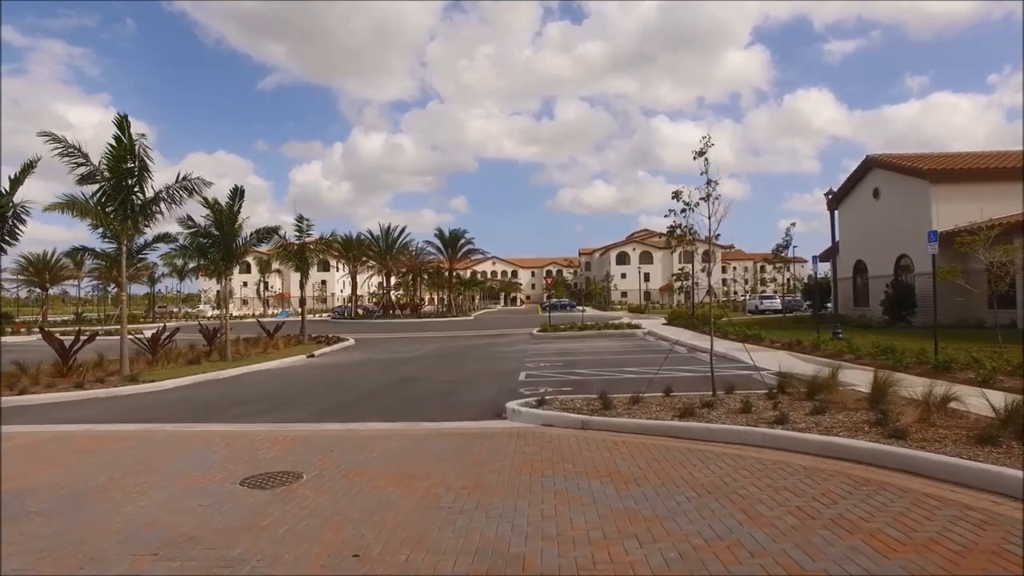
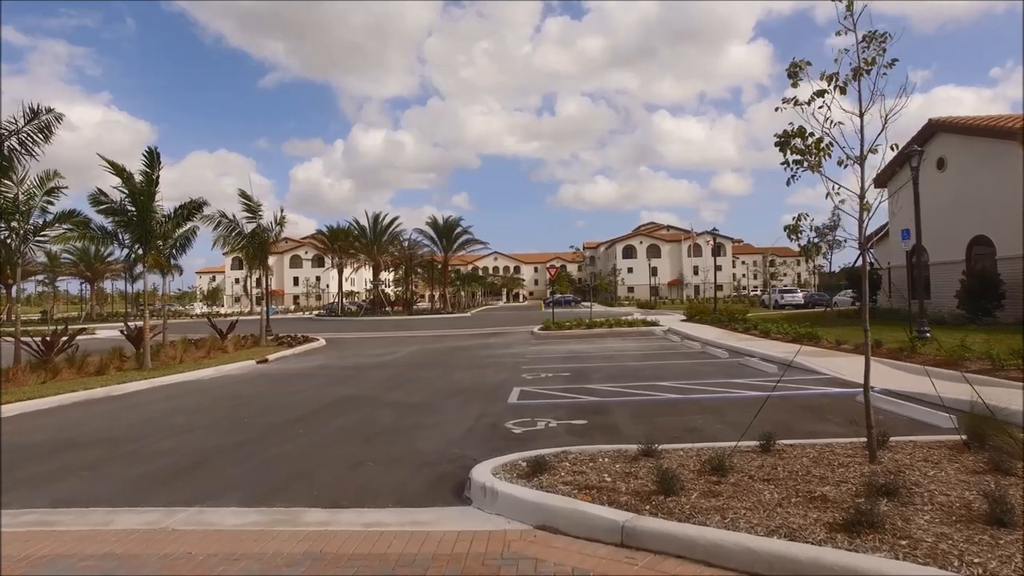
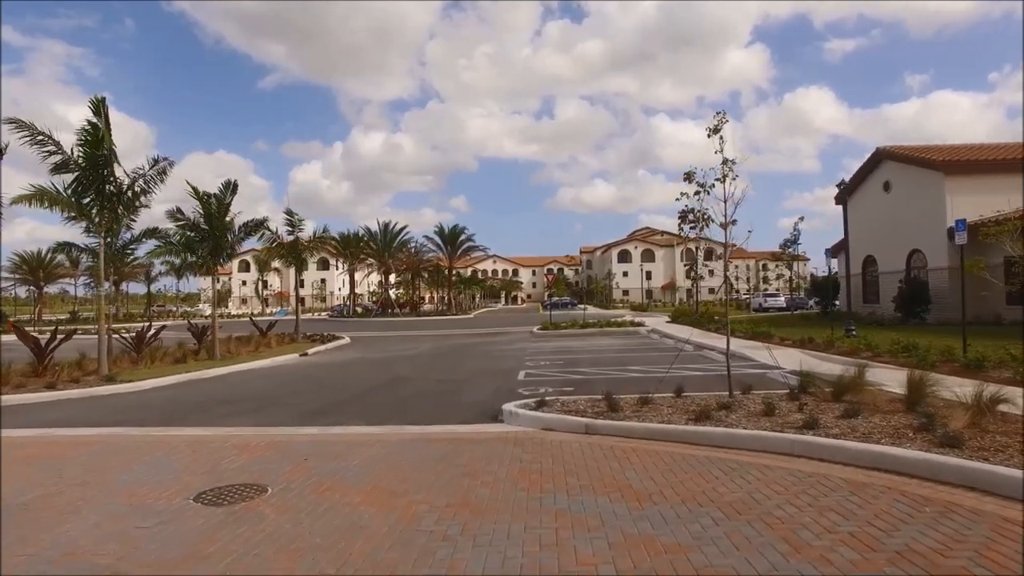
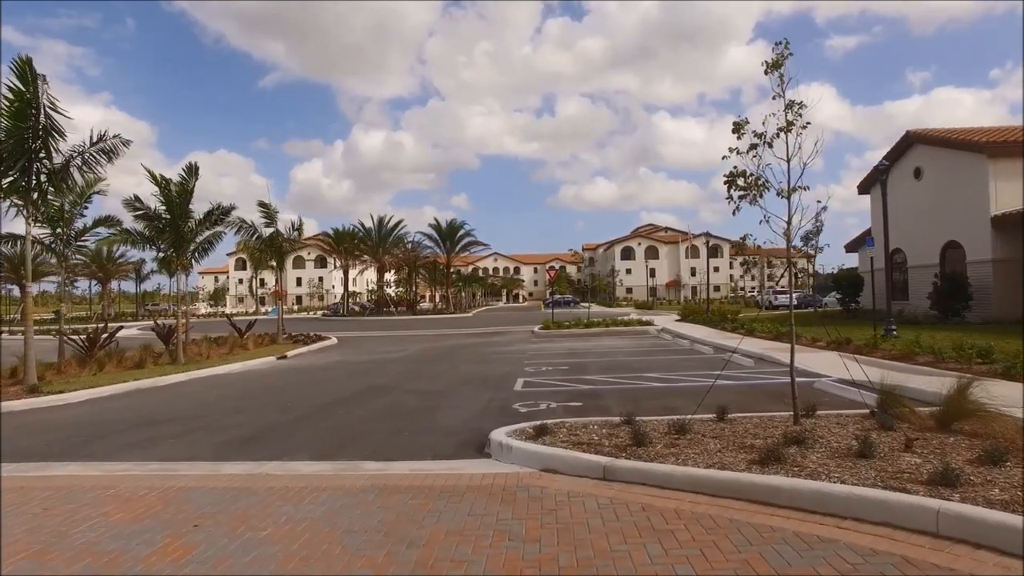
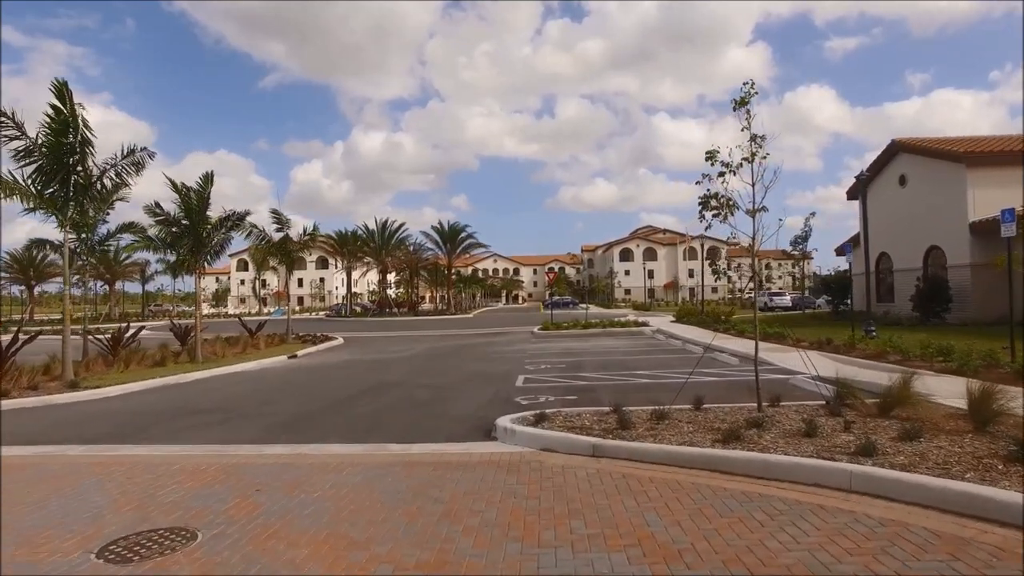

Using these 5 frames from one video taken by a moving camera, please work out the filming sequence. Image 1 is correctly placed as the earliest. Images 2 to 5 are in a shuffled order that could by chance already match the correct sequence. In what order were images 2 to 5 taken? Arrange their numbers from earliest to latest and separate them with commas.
3, 5, 4, 2
